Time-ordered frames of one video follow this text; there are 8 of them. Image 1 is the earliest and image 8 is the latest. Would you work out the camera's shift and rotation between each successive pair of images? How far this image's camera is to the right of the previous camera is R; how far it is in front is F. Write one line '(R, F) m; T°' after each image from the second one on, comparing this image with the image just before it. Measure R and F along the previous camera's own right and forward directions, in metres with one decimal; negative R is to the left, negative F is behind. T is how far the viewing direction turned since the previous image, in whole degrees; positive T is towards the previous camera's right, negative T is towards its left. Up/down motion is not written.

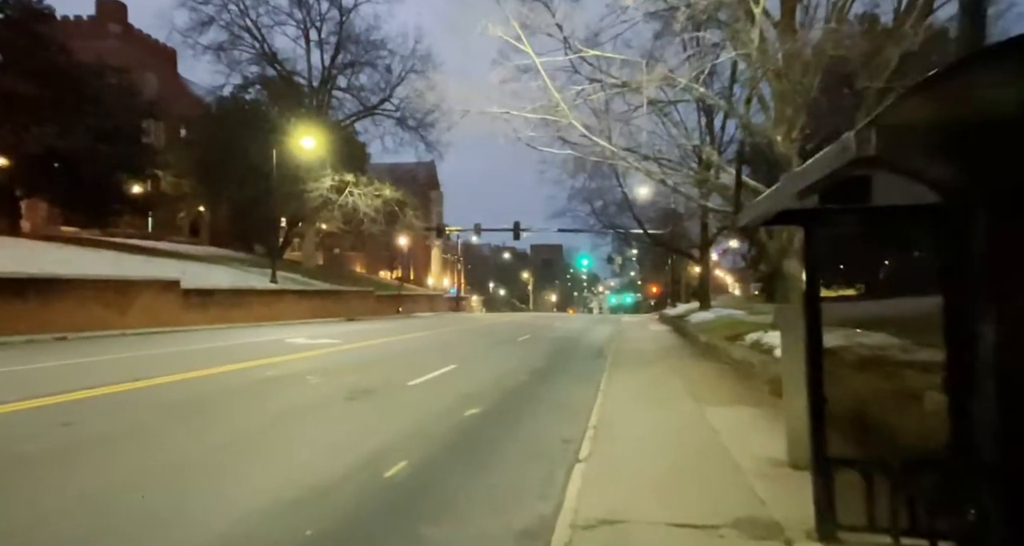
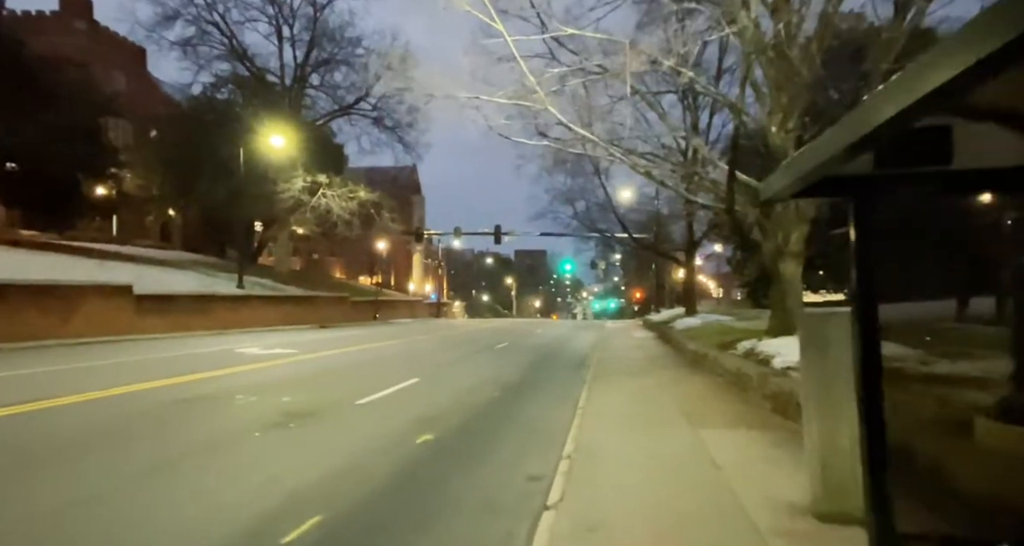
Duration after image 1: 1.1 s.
(+0.3, +1.6) m; +1°
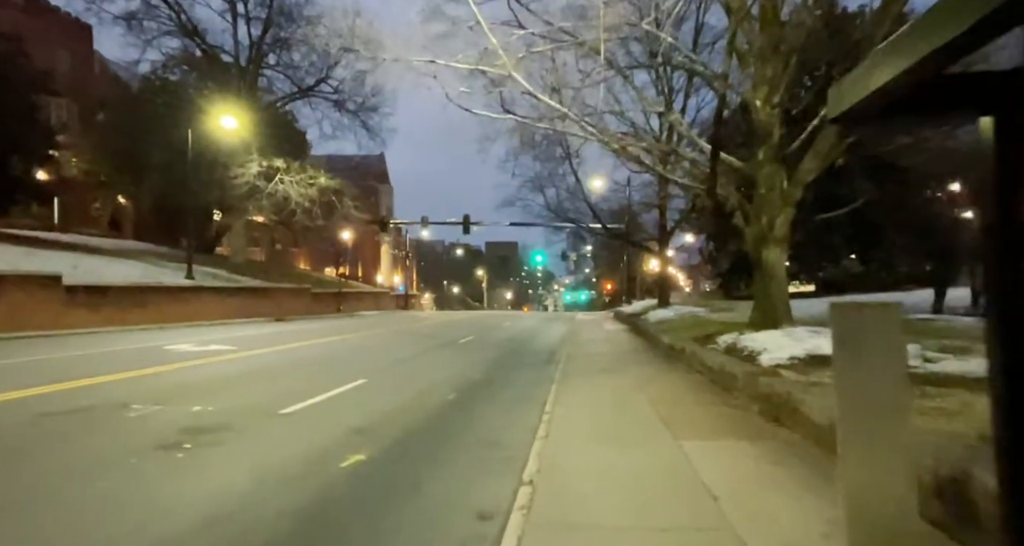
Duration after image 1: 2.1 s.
(+0.2, +1.5) m; +3°
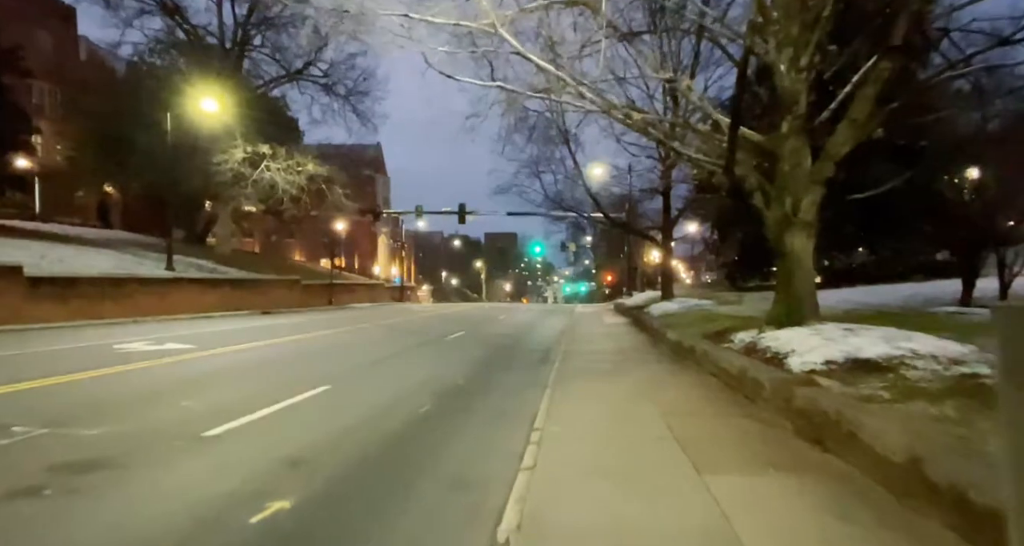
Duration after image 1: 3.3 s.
(+0.2, +1.7) m; 0°
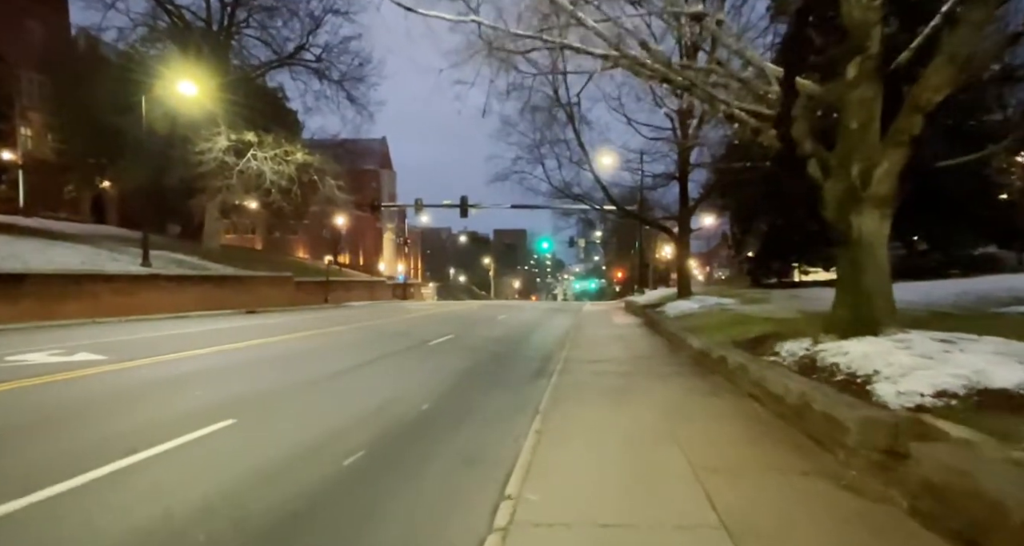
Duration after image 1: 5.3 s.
(+0.5, +2.9) m; -1°
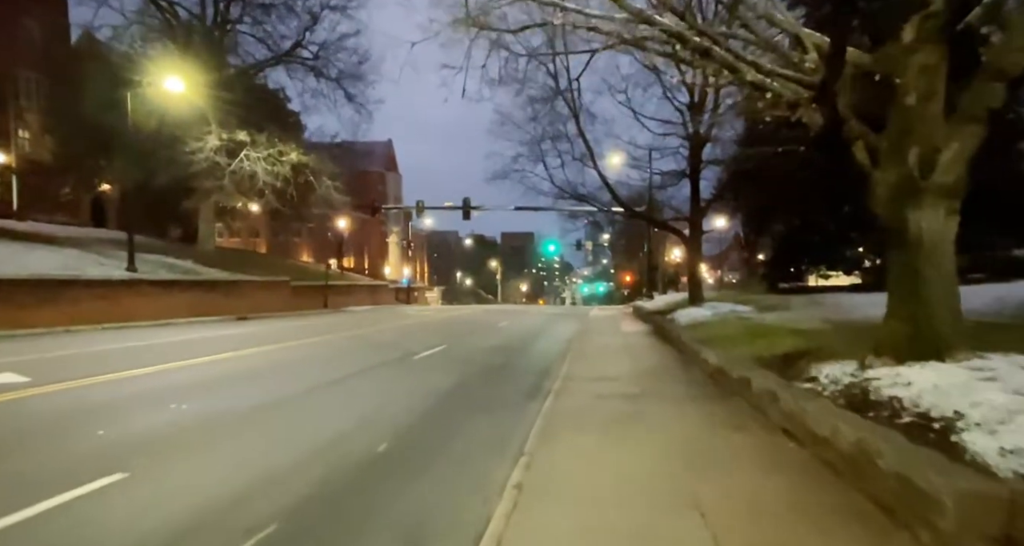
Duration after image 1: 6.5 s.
(+0.4, +1.7) m; -1°
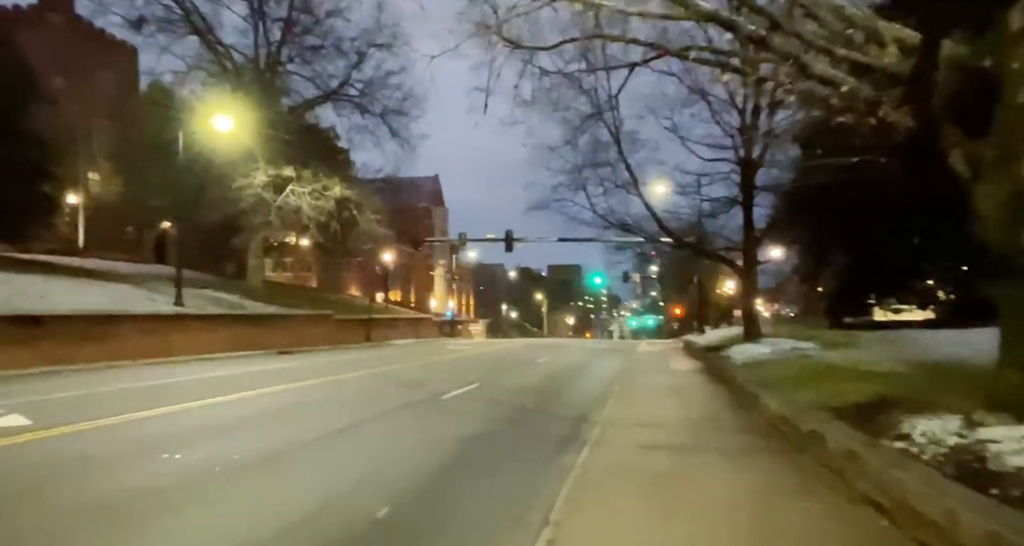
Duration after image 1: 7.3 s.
(+0.2, +1.1) m; -4°
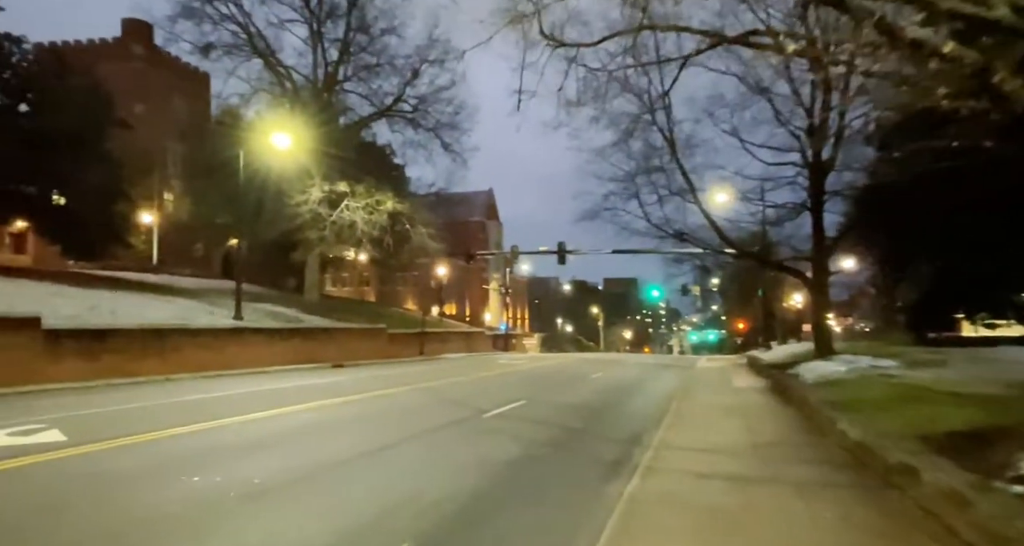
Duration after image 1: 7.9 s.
(+0.2, +0.8) m; -5°
